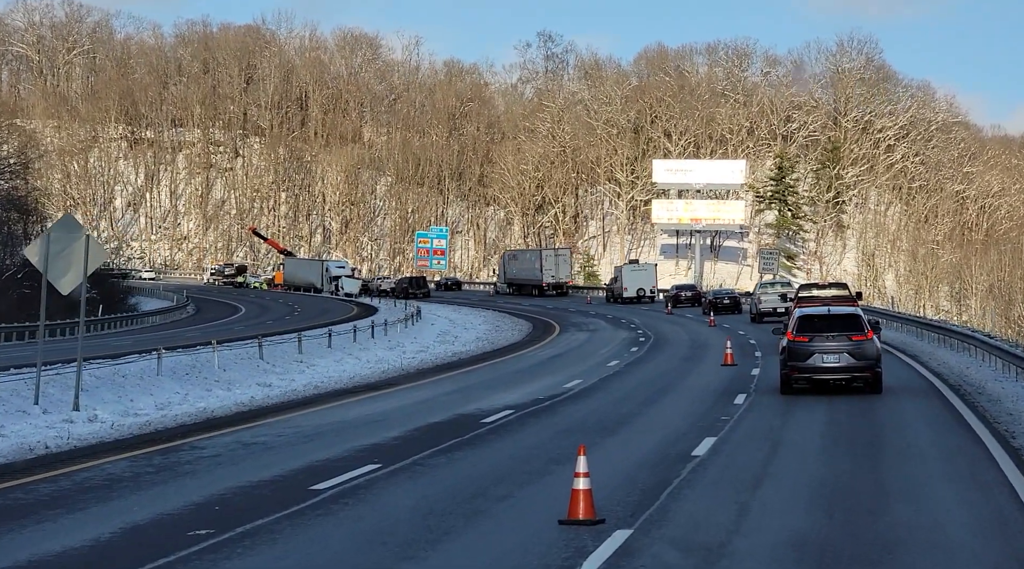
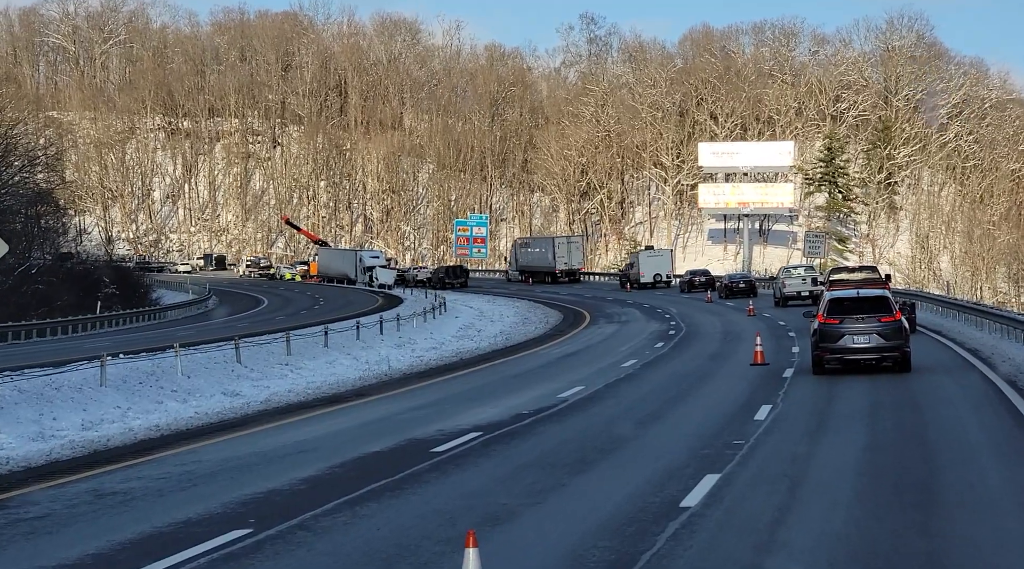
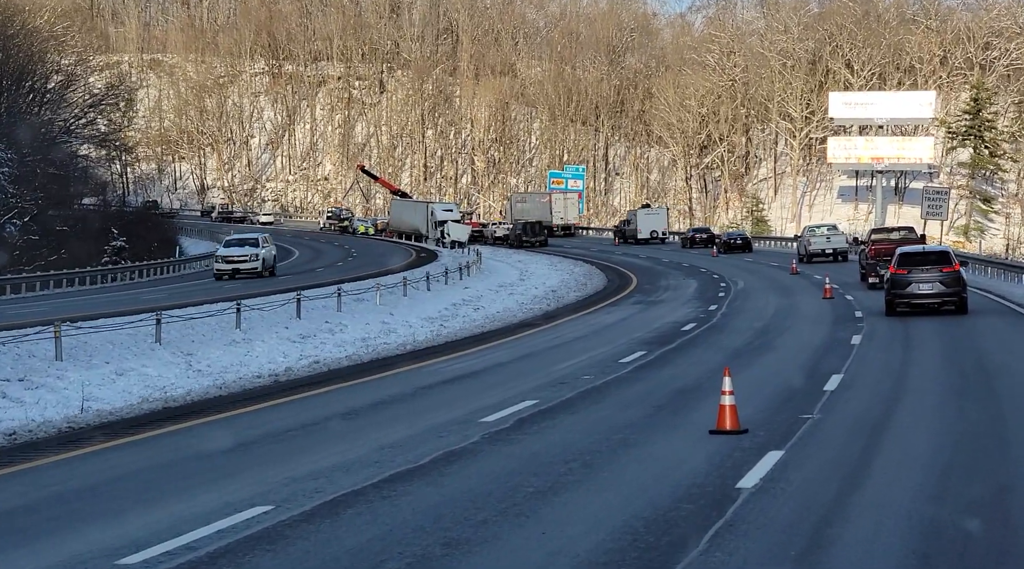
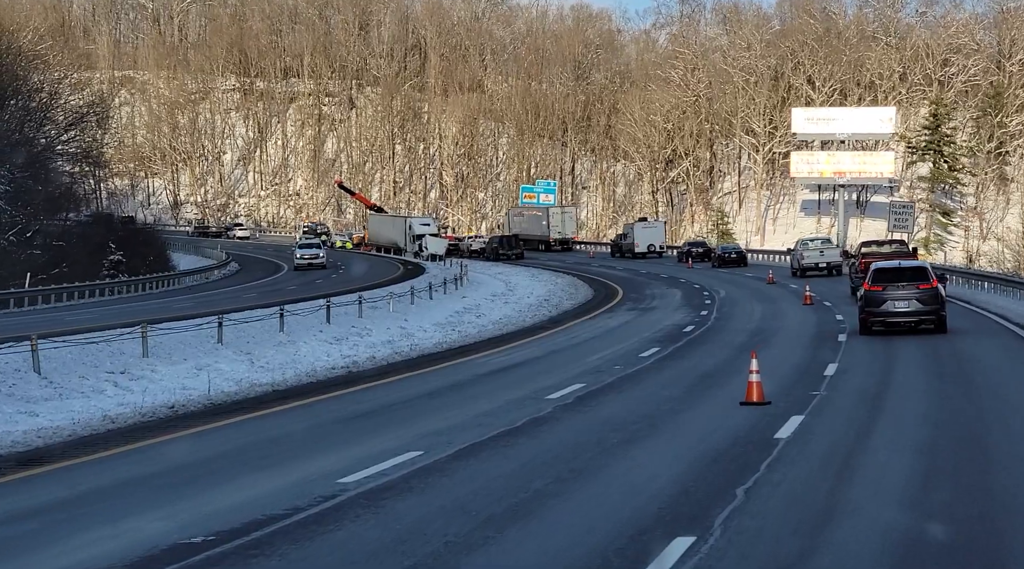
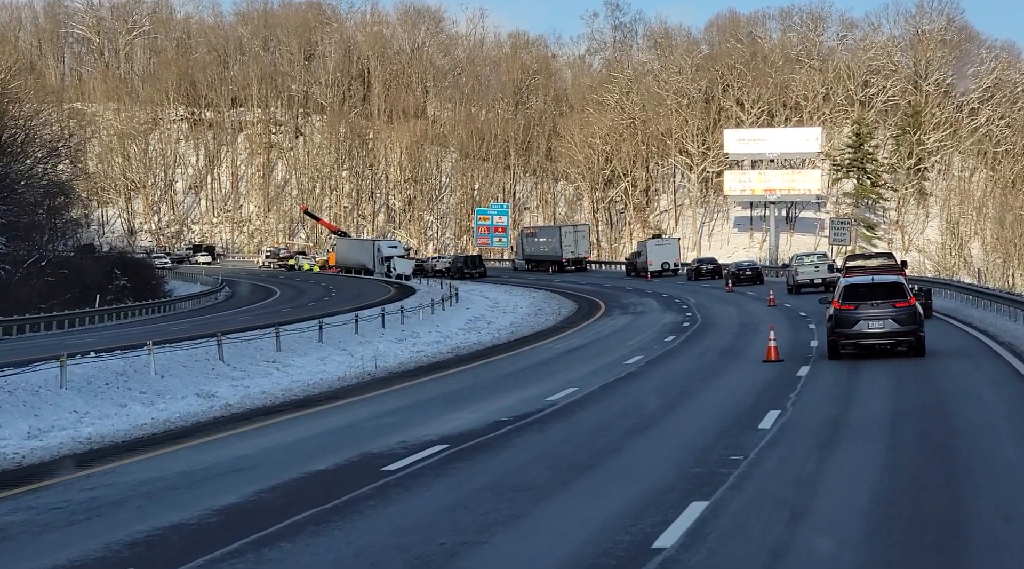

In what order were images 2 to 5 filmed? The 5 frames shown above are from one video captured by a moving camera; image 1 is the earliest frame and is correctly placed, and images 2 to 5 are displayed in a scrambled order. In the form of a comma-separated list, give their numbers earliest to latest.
2, 5, 4, 3
